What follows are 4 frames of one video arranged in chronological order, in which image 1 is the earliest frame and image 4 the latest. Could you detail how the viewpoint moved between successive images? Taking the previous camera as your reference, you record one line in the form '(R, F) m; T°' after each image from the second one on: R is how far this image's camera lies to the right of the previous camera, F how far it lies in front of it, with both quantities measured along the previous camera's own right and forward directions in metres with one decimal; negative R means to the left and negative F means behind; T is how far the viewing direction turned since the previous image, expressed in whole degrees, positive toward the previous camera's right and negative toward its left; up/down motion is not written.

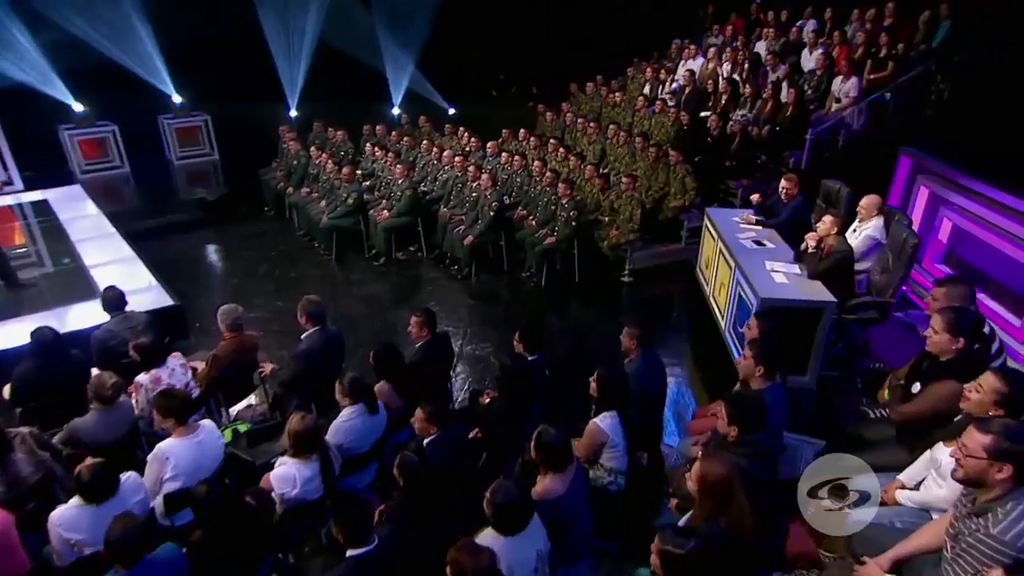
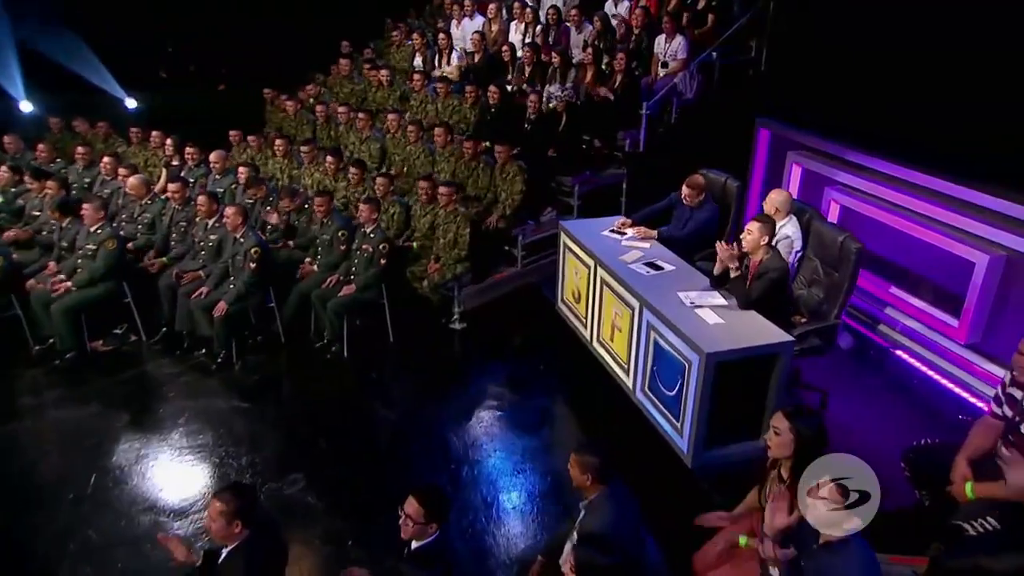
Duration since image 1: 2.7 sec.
(-0.5, +2.4) m; +22°
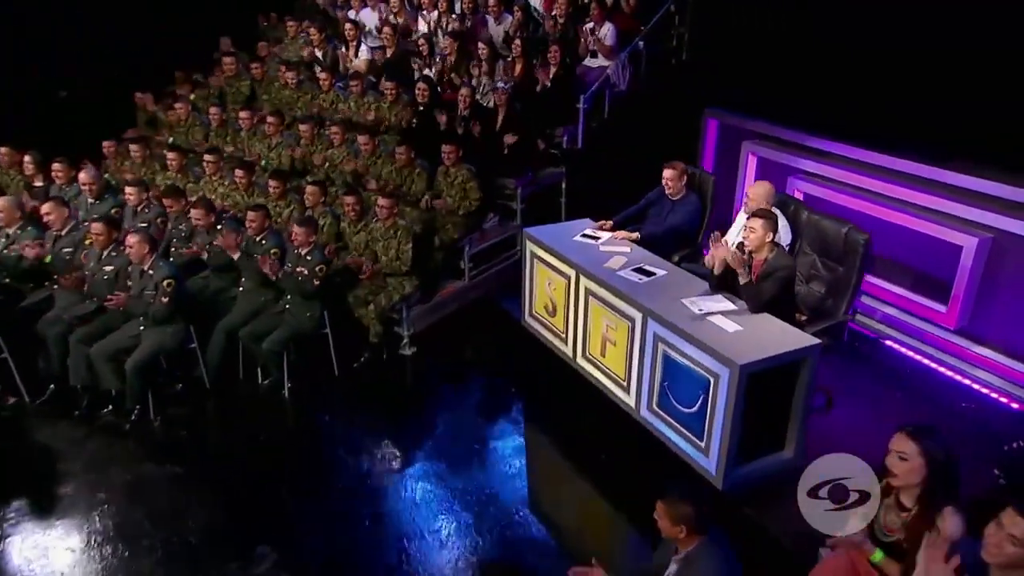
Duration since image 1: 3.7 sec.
(-0.7, +0.6) m; +10°
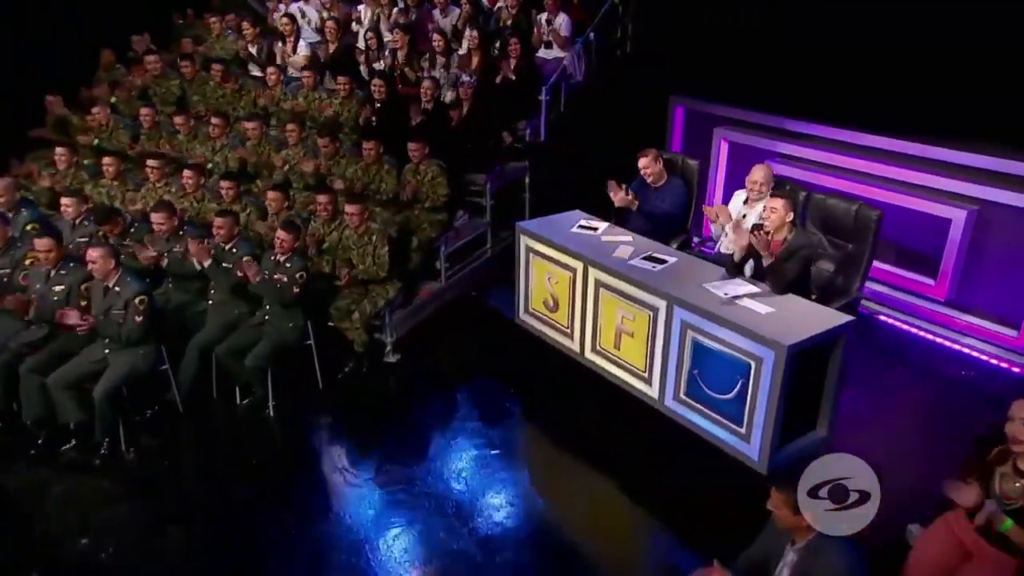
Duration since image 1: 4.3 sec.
(-0.6, +0.3) m; +8°
